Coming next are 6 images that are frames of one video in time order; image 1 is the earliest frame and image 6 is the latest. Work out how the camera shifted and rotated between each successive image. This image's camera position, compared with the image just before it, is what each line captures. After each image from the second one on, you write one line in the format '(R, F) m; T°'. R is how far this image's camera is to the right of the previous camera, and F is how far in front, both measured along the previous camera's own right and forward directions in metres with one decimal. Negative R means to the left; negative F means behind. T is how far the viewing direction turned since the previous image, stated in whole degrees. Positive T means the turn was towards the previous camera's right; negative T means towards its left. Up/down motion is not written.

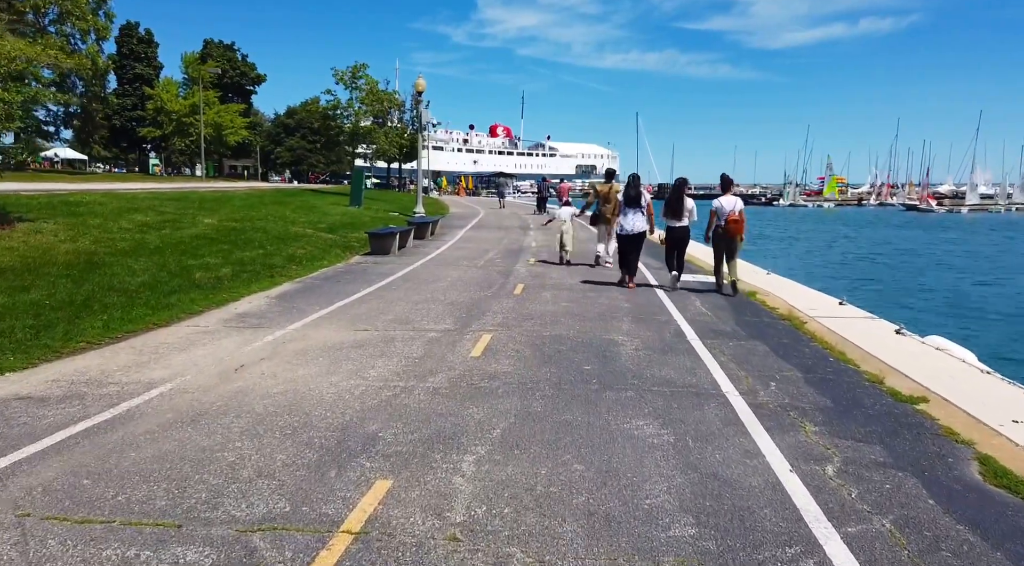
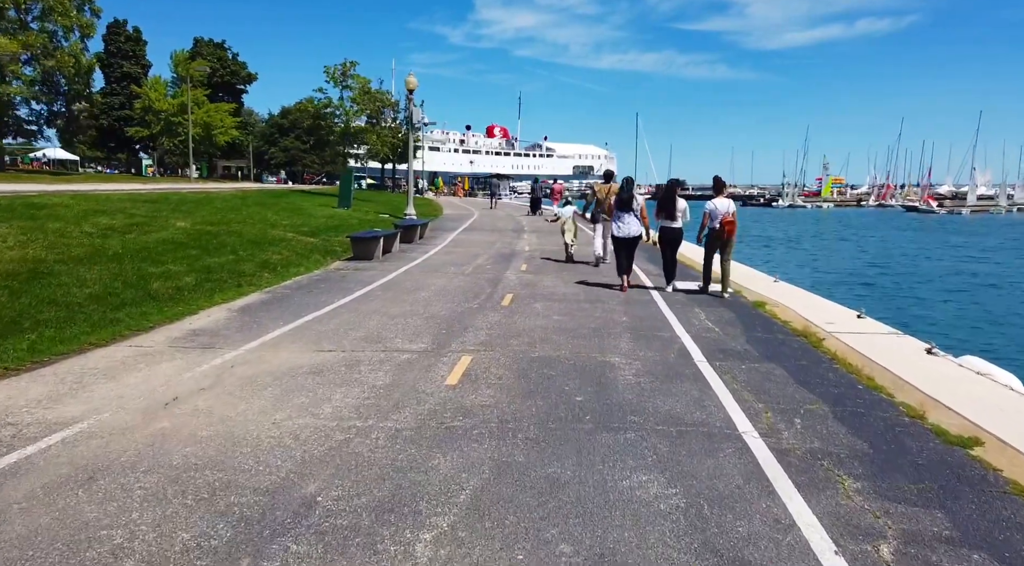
(+0.1, +1.1) m; 0°
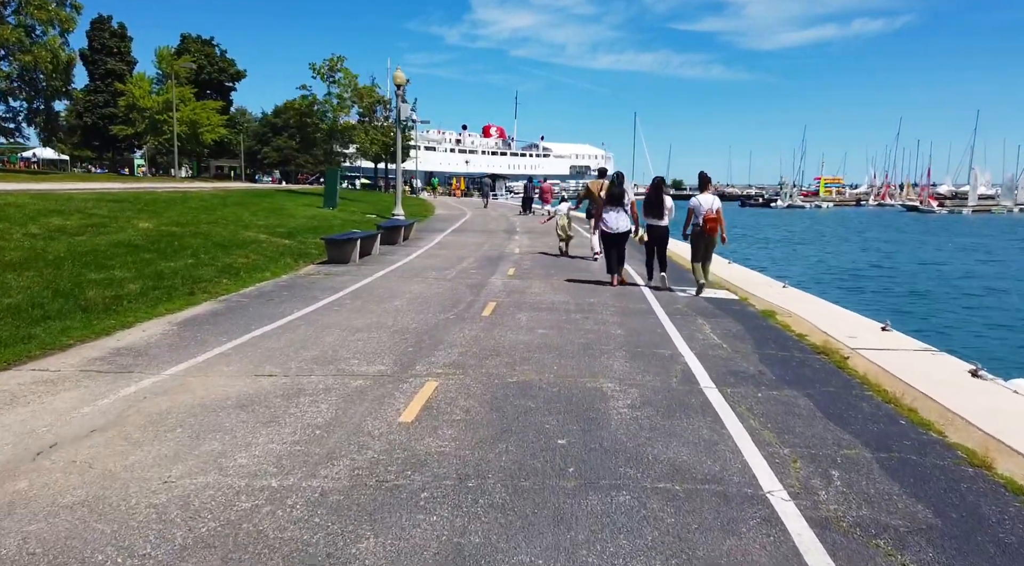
(+0.2, +1.3) m; 0°
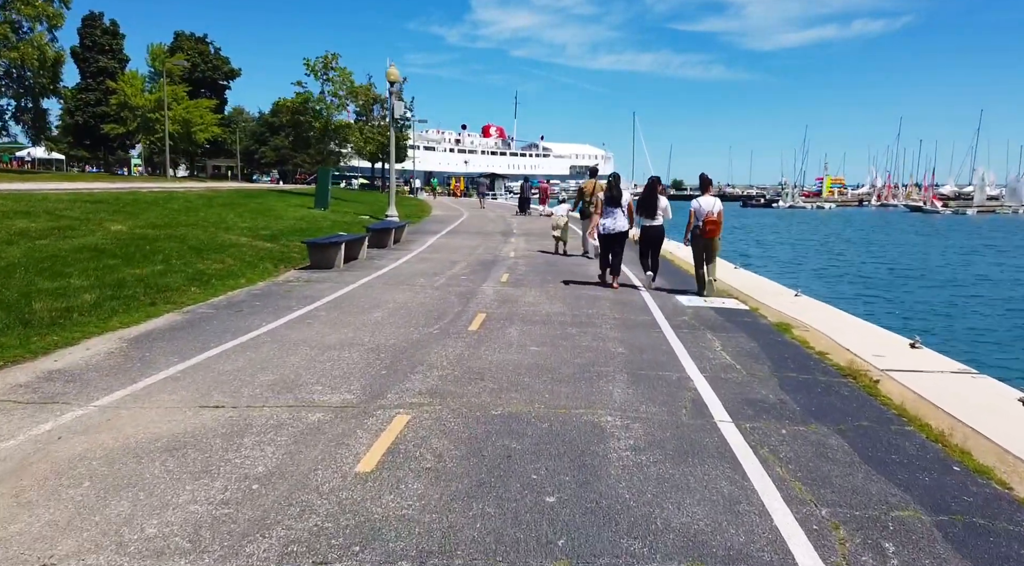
(+0.1, +1.0) m; 0°
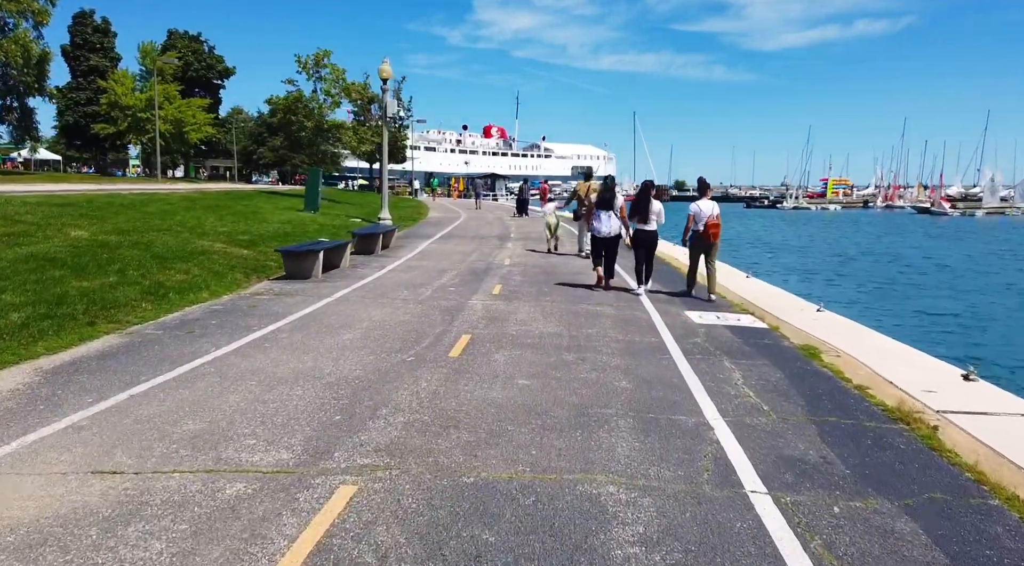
(+0.2, +1.3) m; 0°
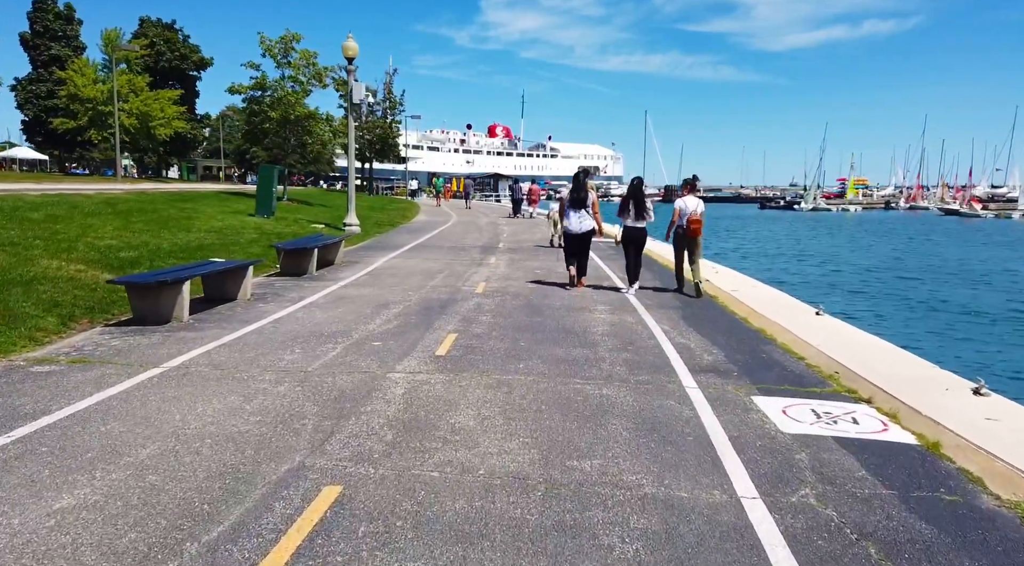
(+0.6, +5.1) m; 0°
